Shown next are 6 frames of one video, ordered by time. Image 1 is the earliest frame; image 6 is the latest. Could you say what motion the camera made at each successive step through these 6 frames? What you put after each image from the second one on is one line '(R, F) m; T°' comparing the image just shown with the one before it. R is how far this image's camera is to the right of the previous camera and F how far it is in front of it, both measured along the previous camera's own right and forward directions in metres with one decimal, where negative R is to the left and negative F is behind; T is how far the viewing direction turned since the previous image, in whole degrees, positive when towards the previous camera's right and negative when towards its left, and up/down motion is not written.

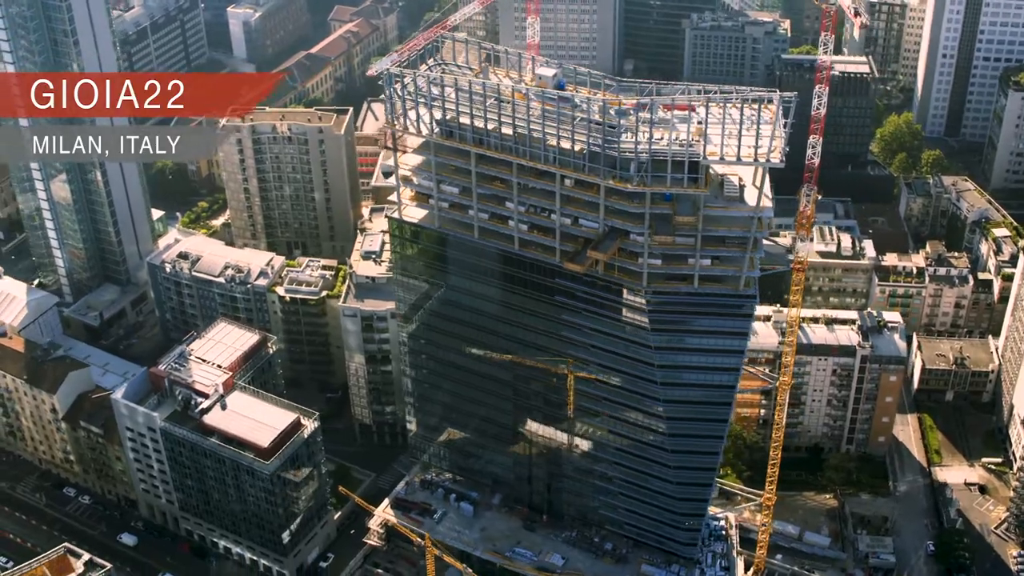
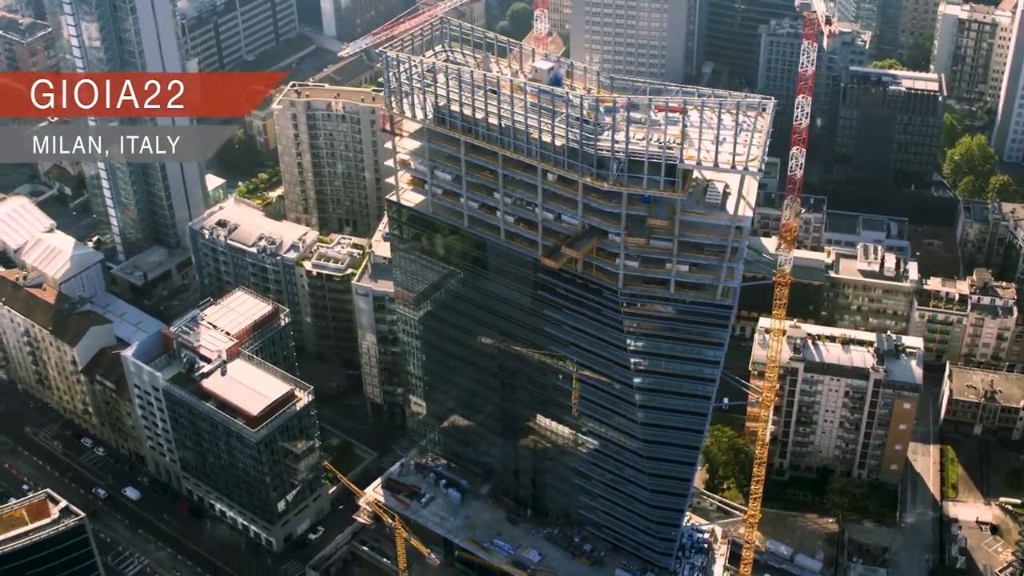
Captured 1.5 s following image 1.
(+16.8, +1.6) m; -6°
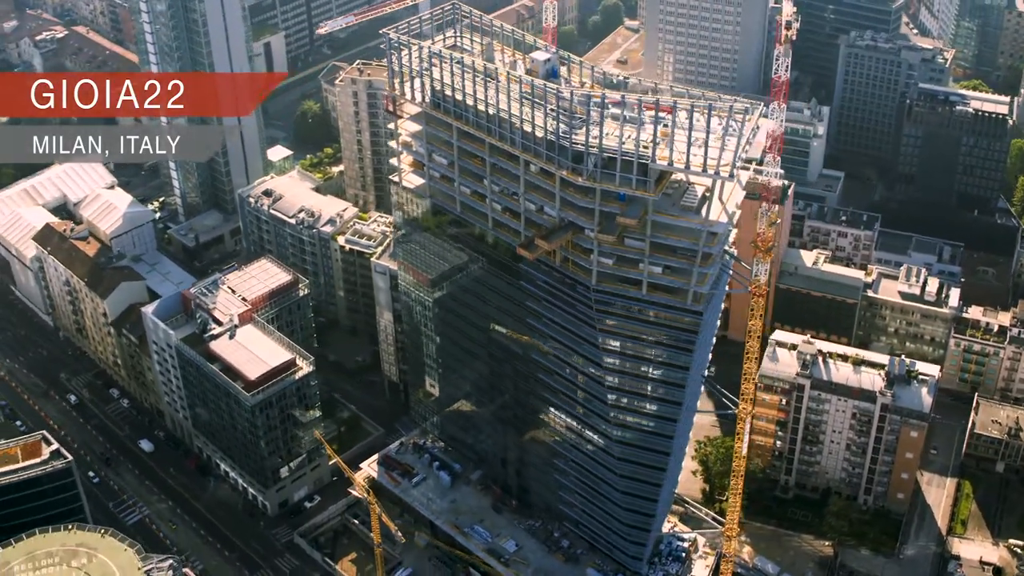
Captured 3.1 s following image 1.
(+17.5, +0.8) m; -6°
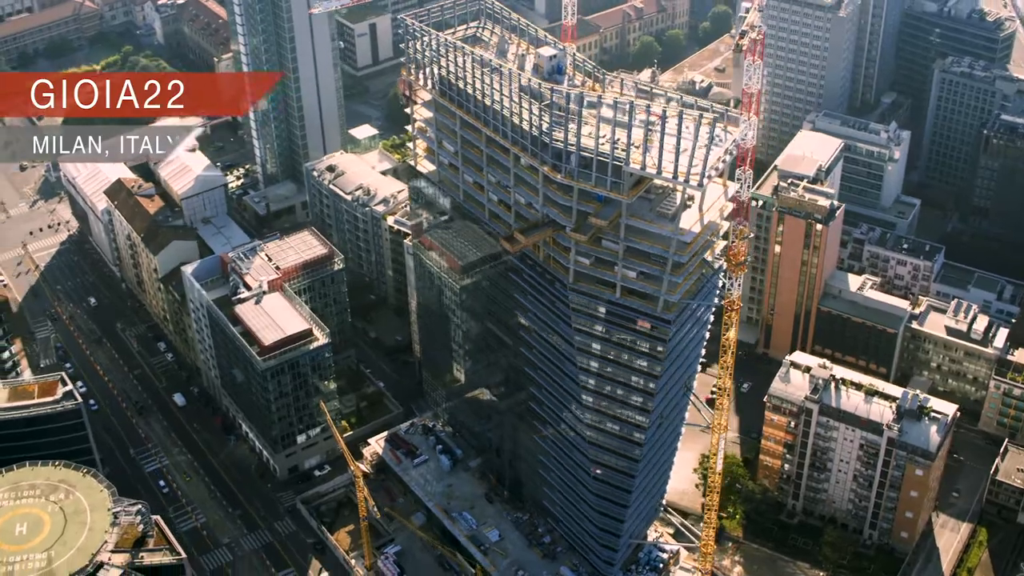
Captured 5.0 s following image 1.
(+19.4, -0.2) m; -7°
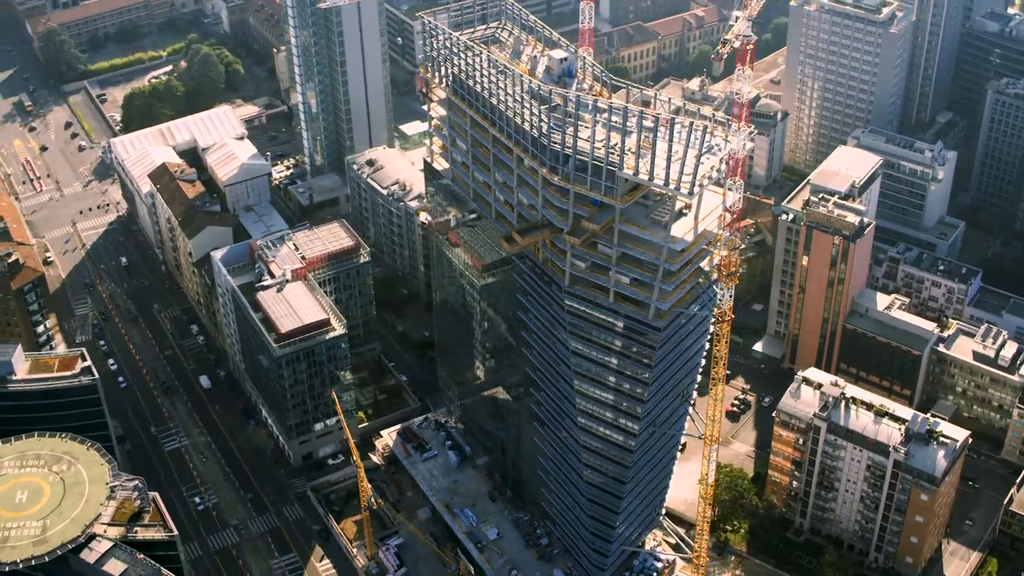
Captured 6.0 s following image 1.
(+9.5, -0.7) m; -4°
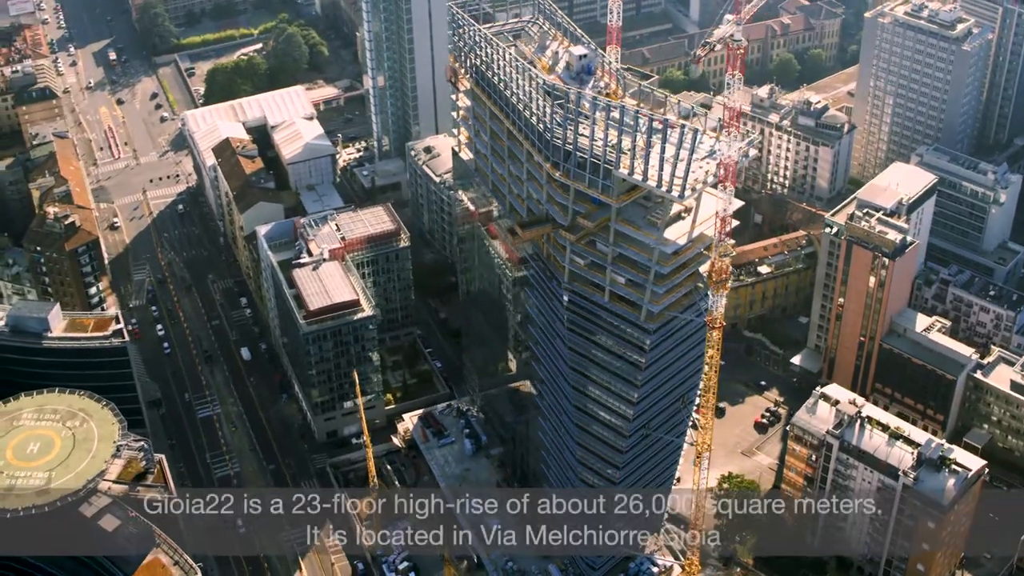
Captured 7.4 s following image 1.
(+12.6, -0.9) m; -5°
